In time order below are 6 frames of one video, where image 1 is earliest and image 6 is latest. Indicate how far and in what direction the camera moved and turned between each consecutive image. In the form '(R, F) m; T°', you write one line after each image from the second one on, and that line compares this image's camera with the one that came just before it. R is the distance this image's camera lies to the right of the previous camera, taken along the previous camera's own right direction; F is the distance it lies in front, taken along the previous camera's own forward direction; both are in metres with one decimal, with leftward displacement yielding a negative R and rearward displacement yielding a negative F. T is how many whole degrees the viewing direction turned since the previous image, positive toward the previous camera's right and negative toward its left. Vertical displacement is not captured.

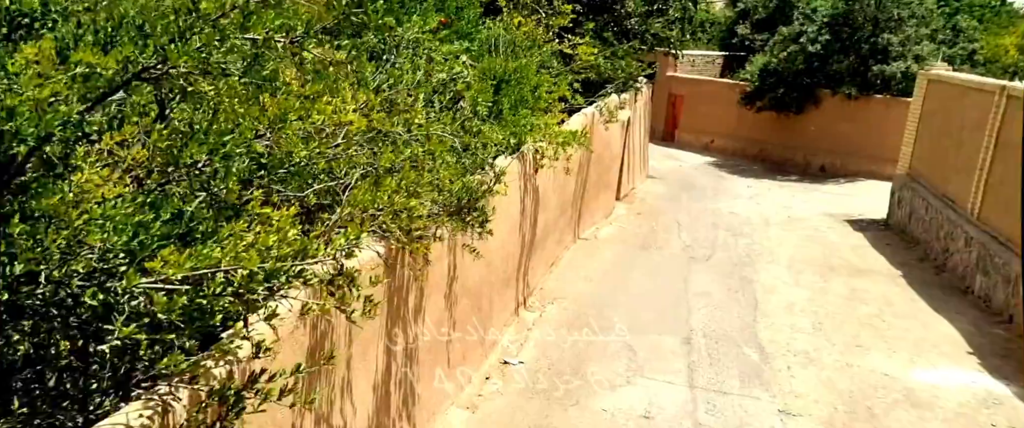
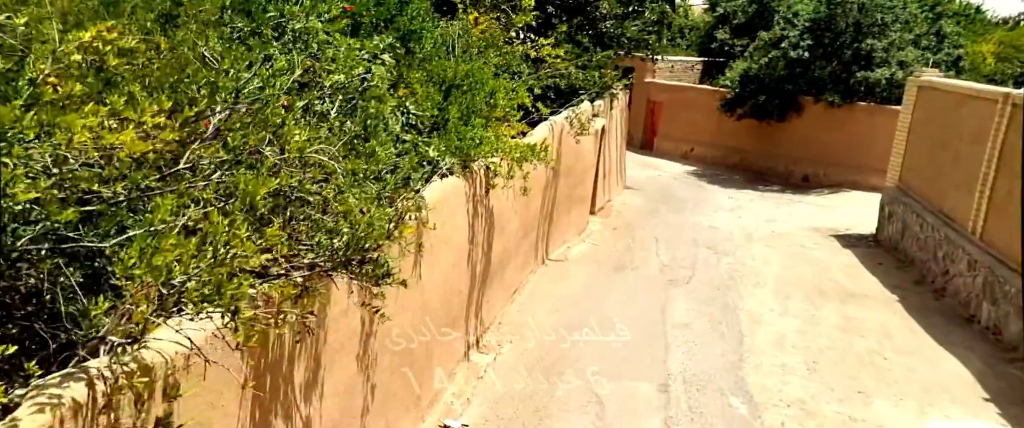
(+0.2, +0.9) m; +2°
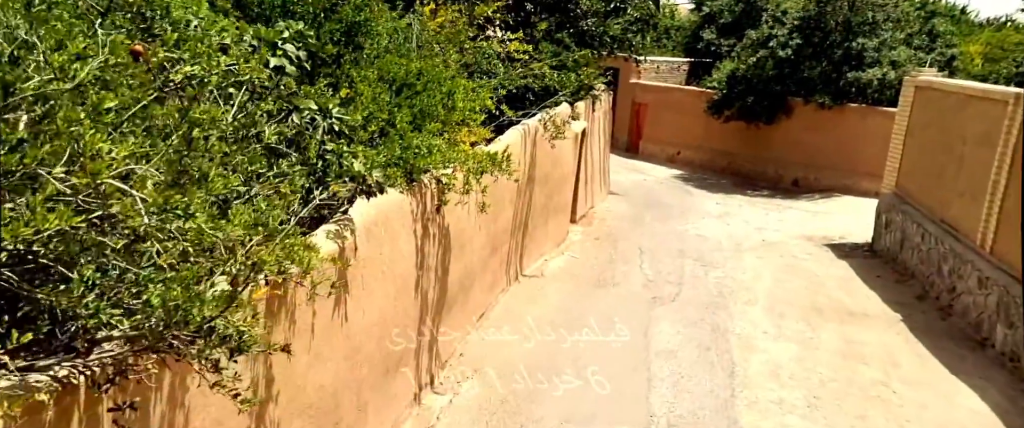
(+0.2, +0.7) m; +1°
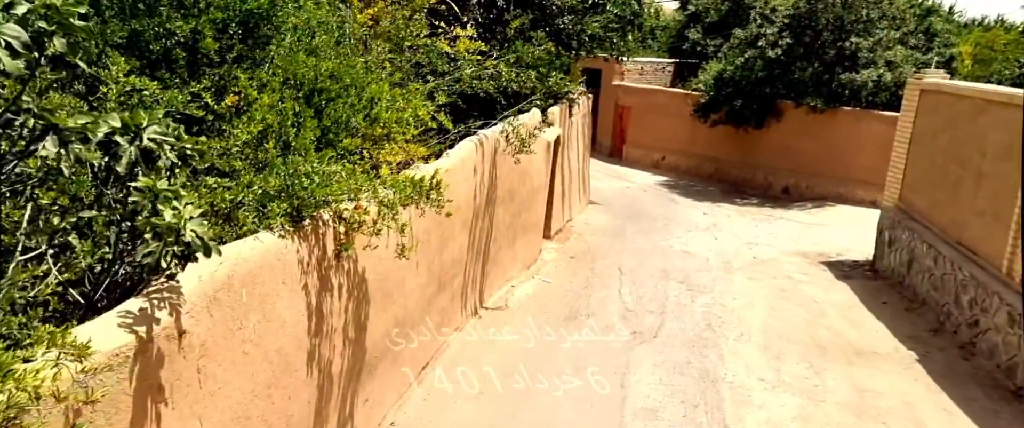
(+0.3, +1.1) m; +1°
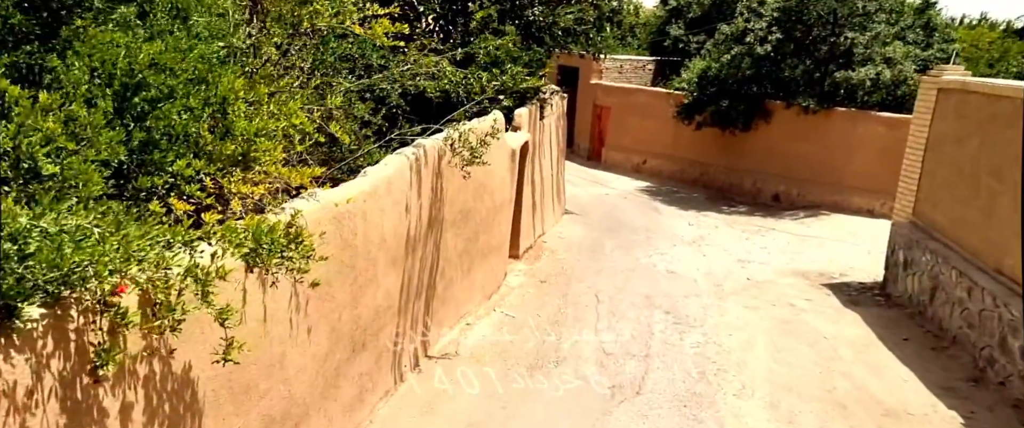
(+0.3, +1.4) m; +2°
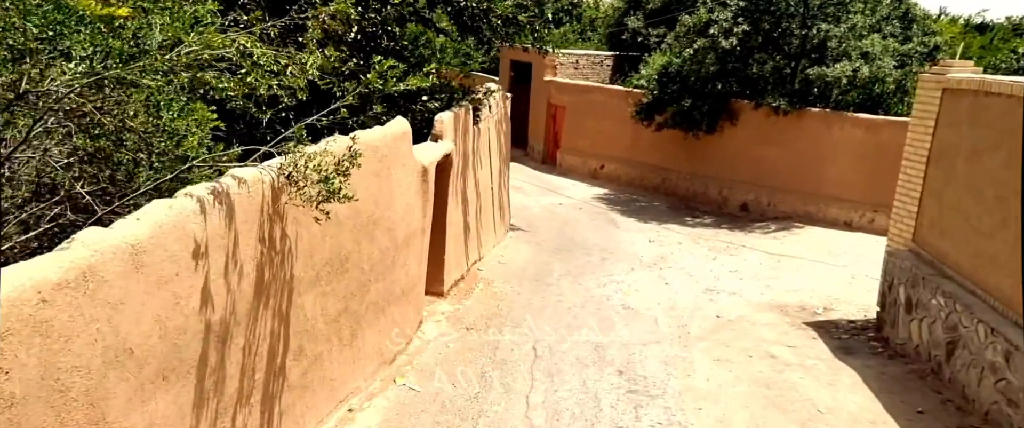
(+0.5, +1.8) m; +3°
